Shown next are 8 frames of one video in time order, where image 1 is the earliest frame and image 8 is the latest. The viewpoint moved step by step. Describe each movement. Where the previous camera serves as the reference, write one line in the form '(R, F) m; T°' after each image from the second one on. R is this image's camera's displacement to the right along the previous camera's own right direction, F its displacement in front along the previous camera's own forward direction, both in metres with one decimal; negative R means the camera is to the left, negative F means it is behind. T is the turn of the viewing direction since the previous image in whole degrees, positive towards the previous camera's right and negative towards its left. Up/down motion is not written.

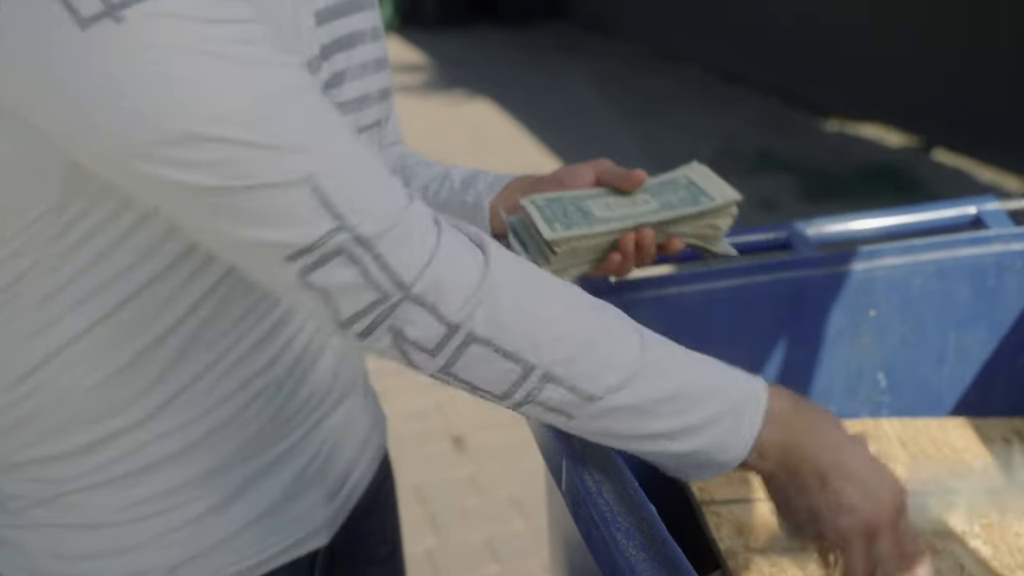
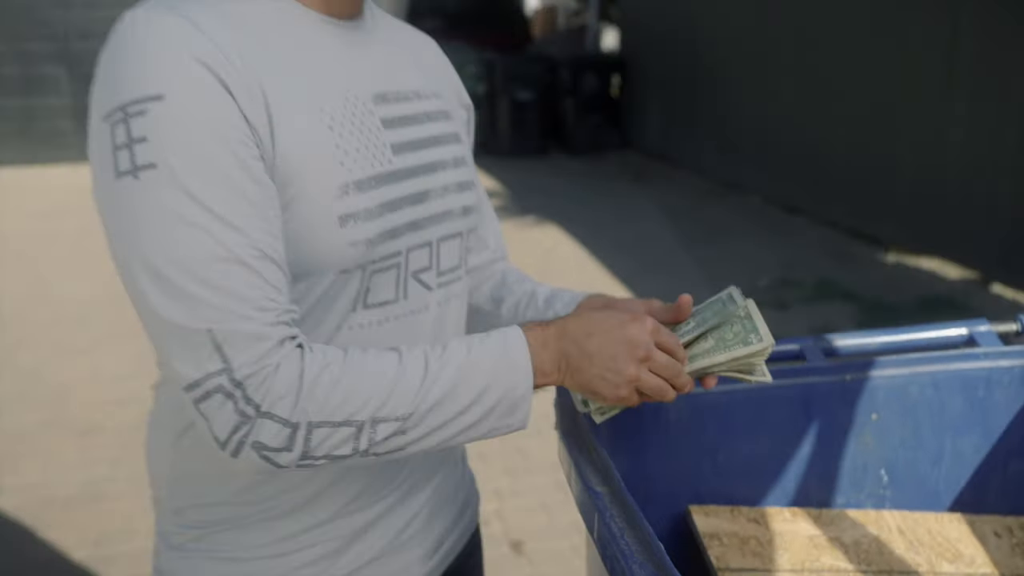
(0.0, -0.3) m; -4°
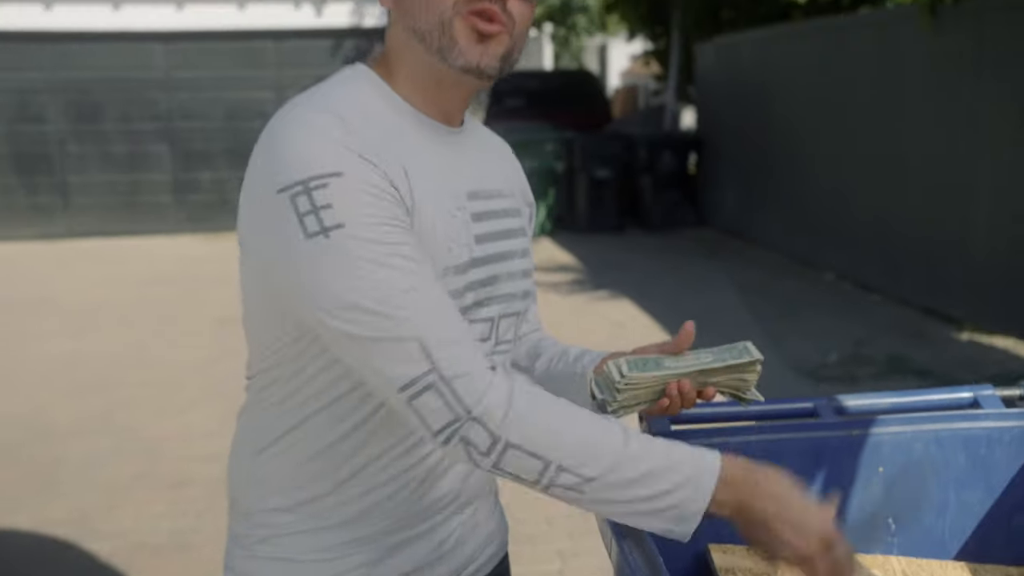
(+0.1, -0.2) m; -5°
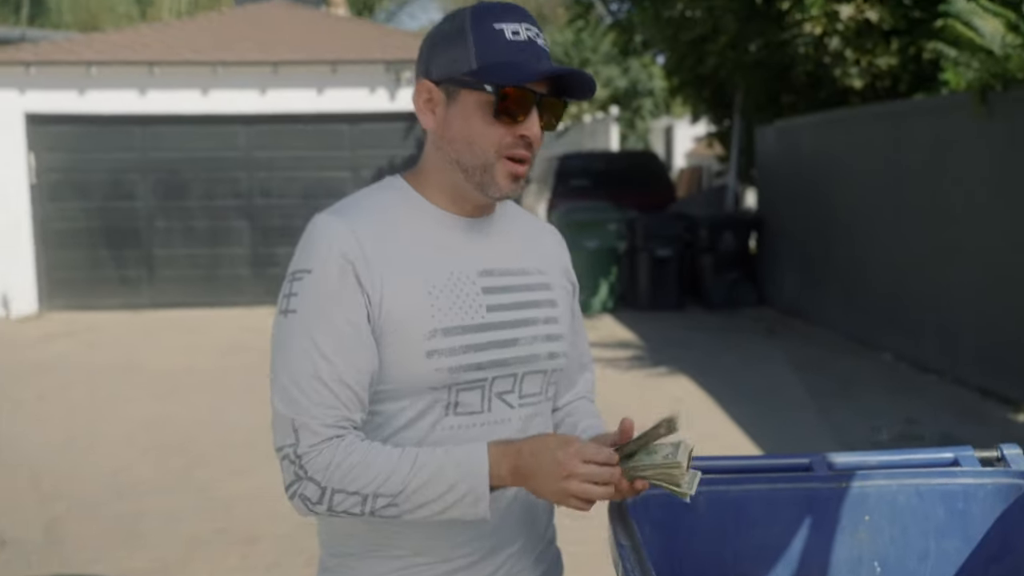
(+0.1, -0.3) m; -4°
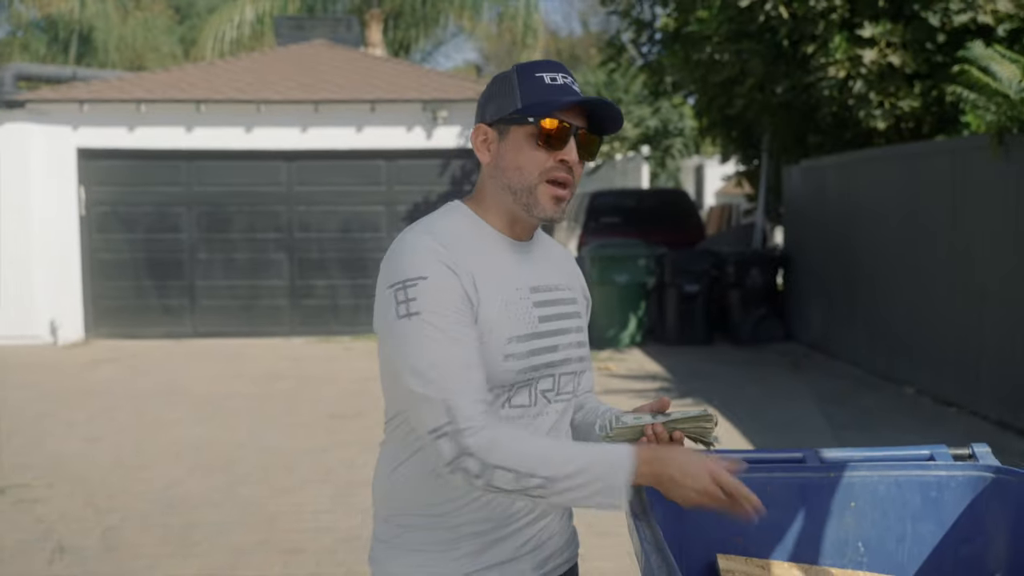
(0.0, -0.3) m; -2°
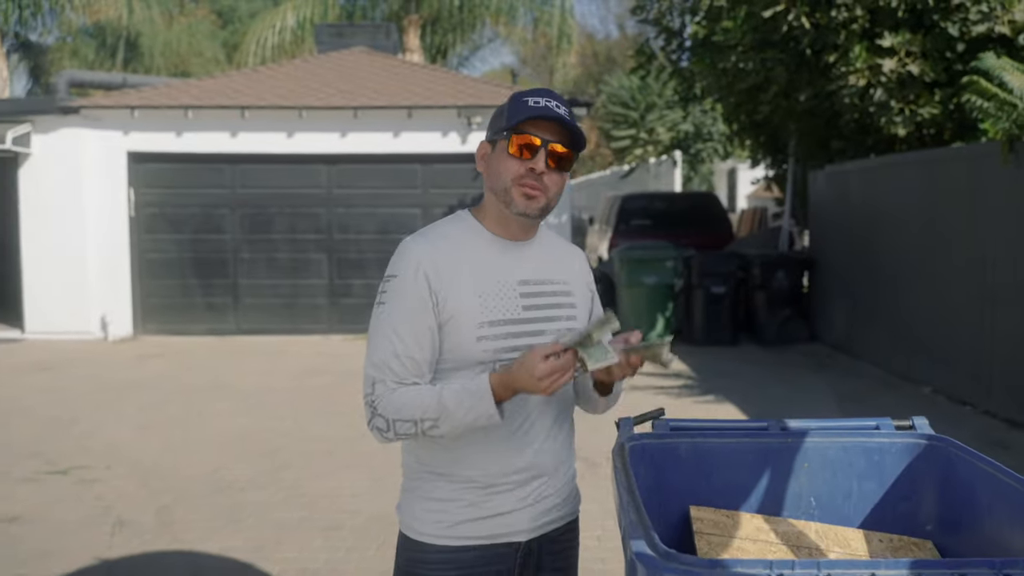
(+0.1, -0.4) m; -2°
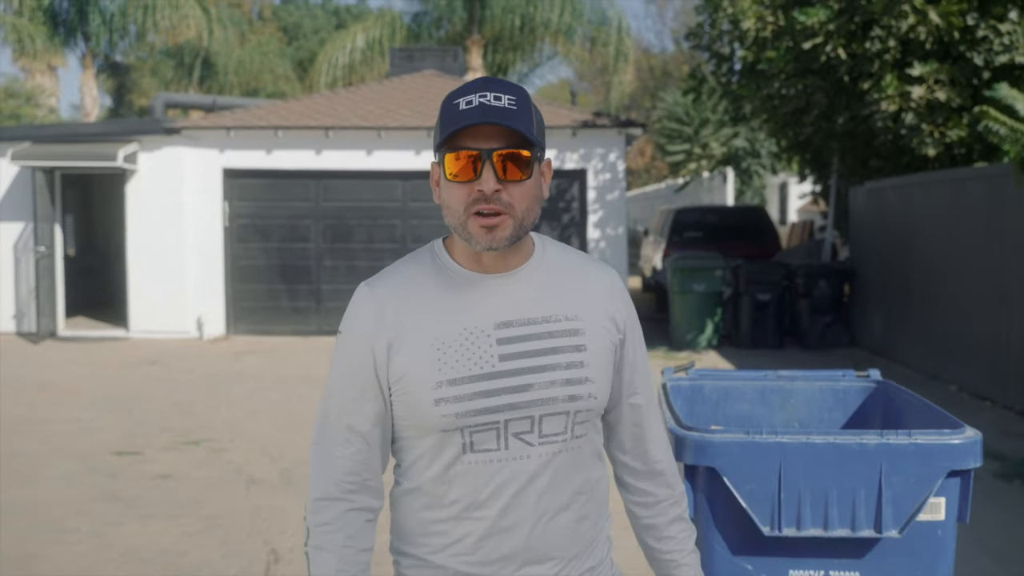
(-0.1, -1.2) m; -3°
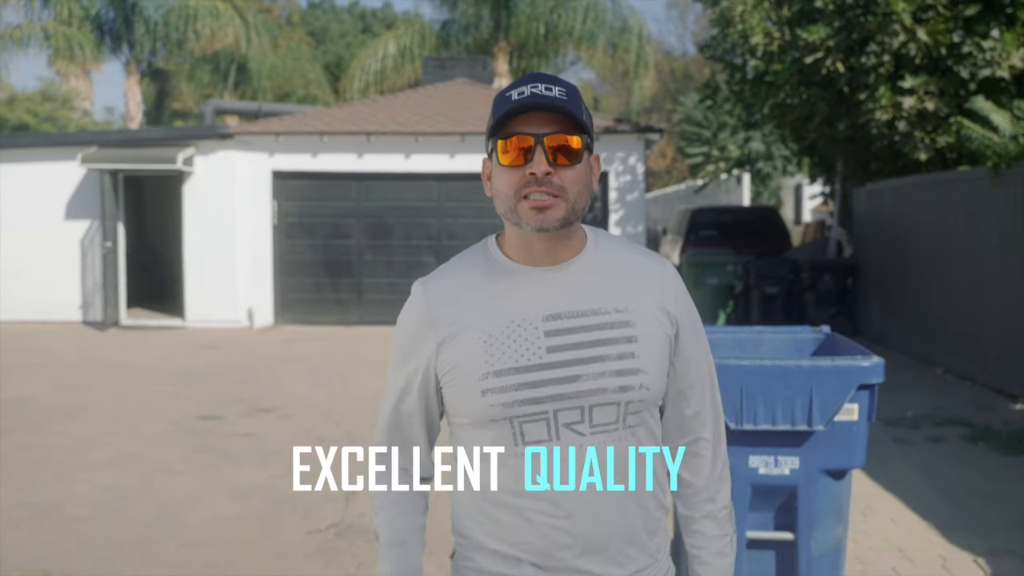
(-0.1, -1.3) m; -1°
